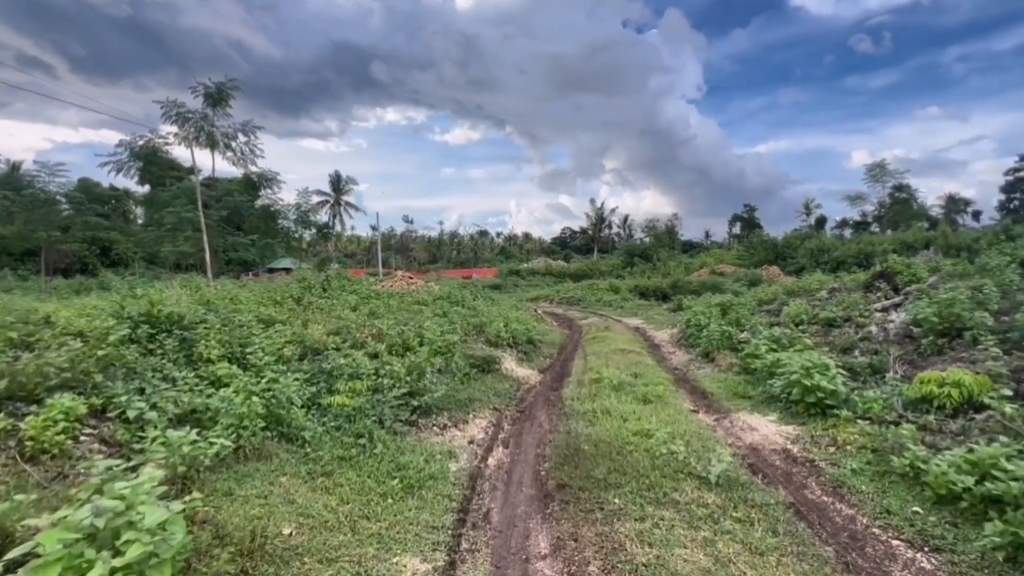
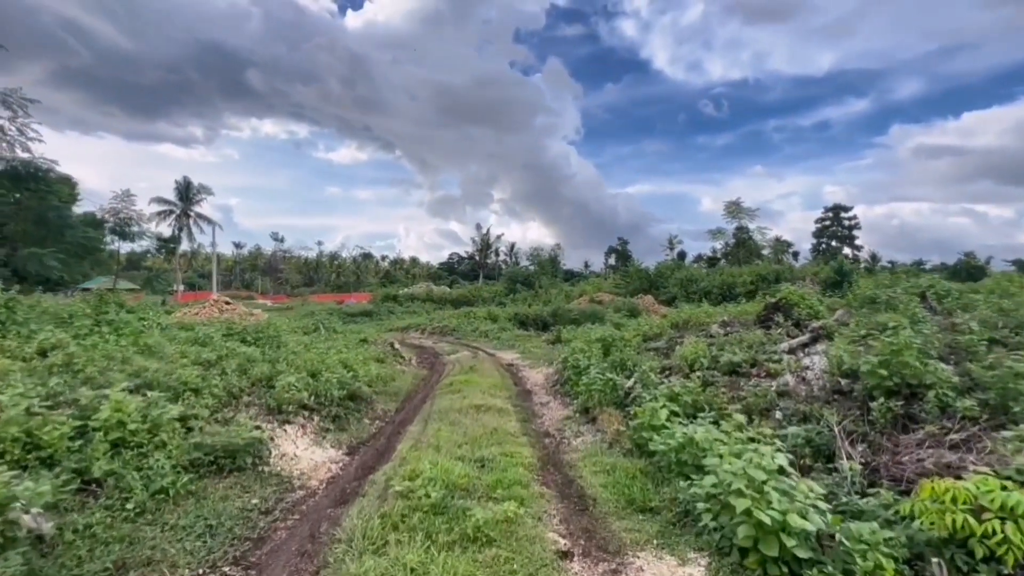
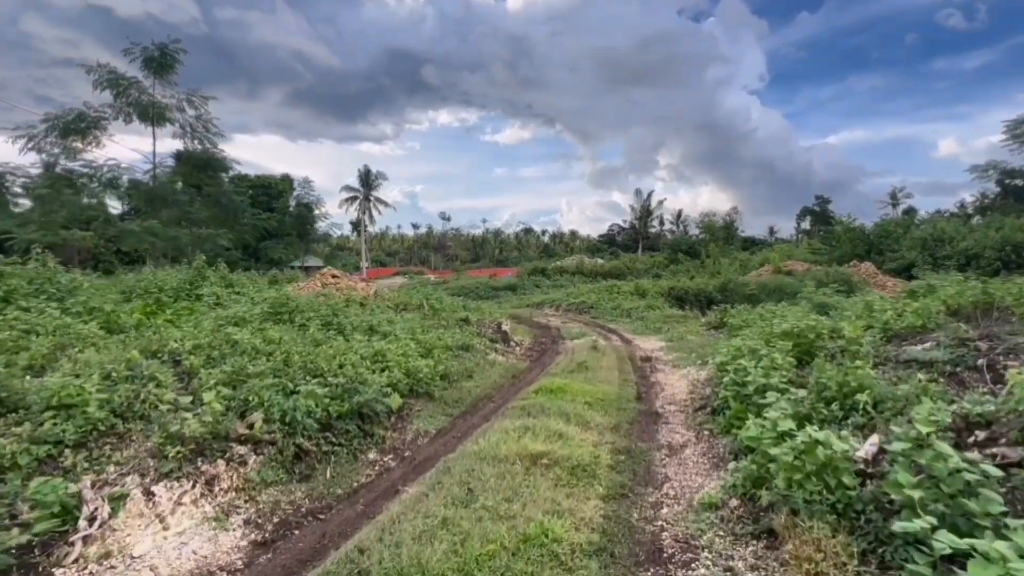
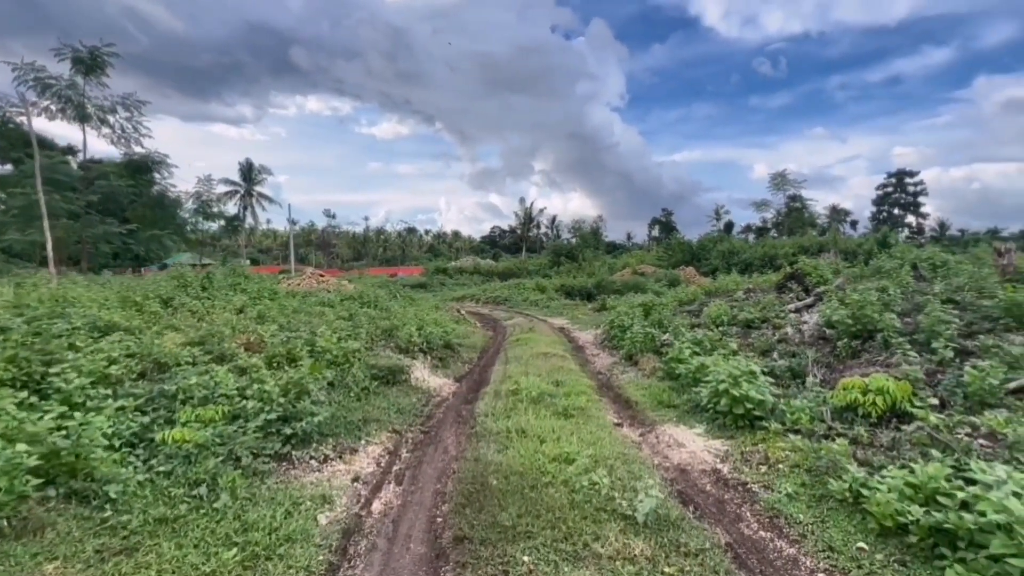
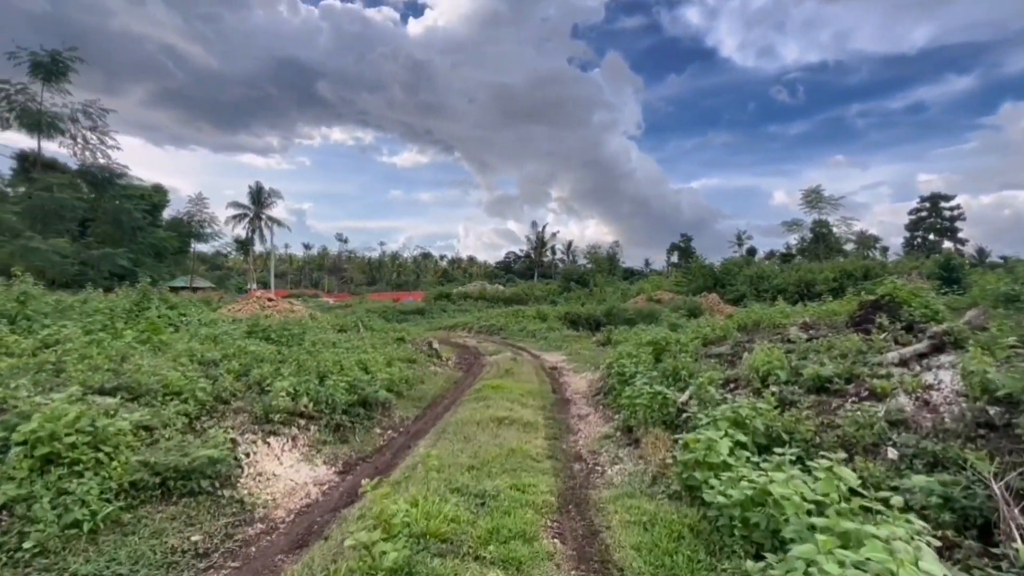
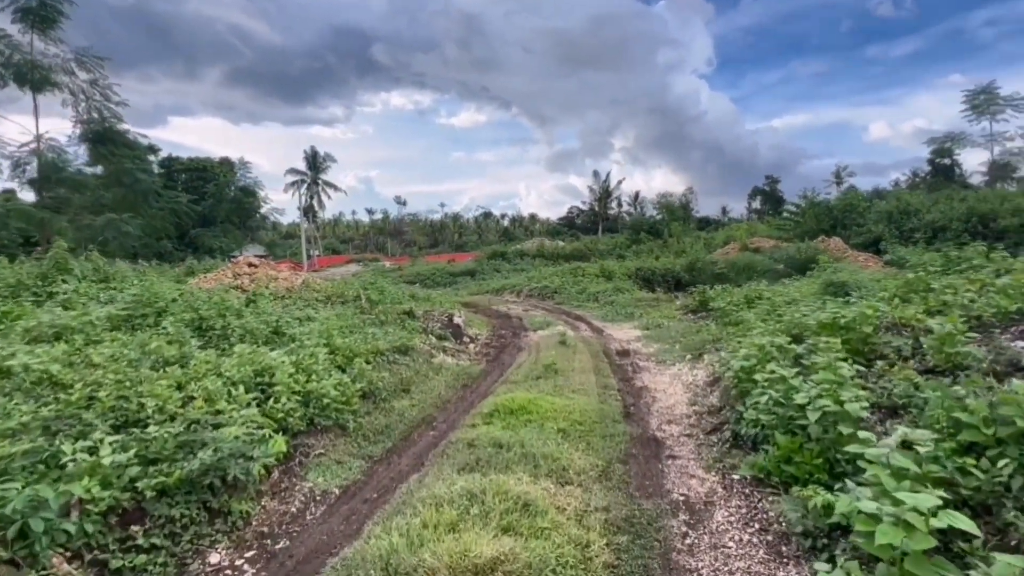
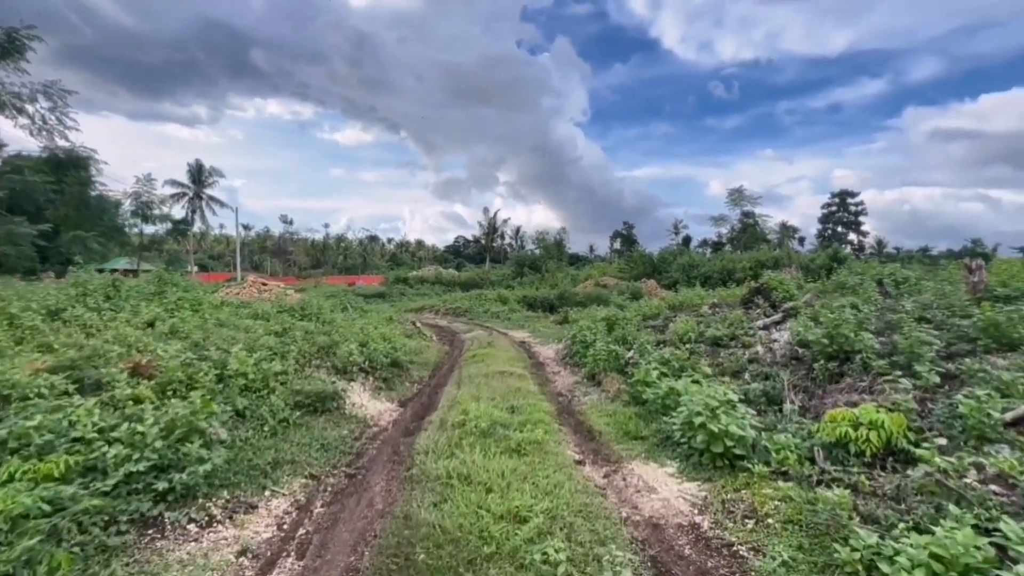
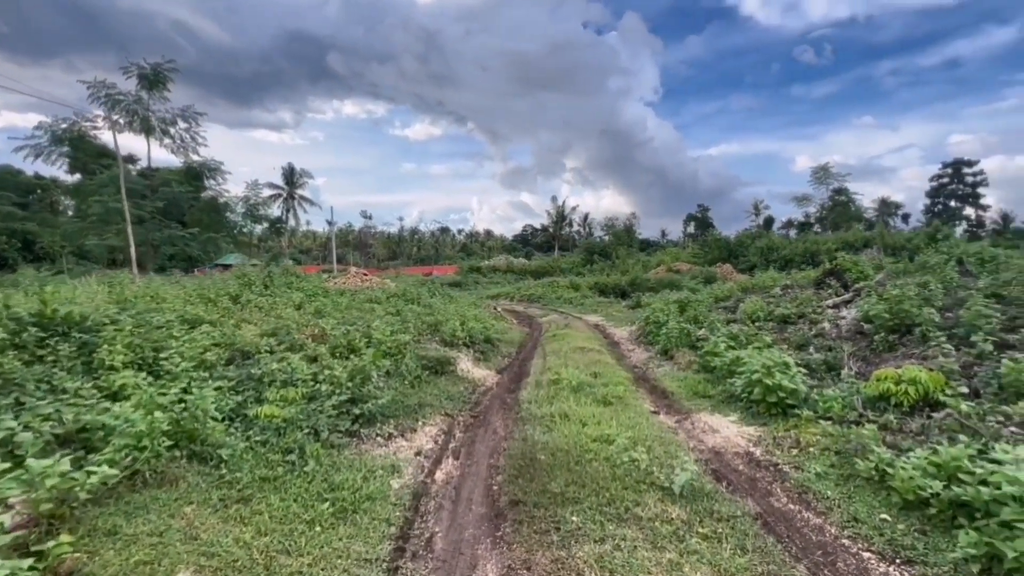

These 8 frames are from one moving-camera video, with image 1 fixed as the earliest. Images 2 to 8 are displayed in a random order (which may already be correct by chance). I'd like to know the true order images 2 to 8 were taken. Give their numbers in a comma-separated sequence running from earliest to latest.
8, 4, 7, 2, 5, 3, 6
